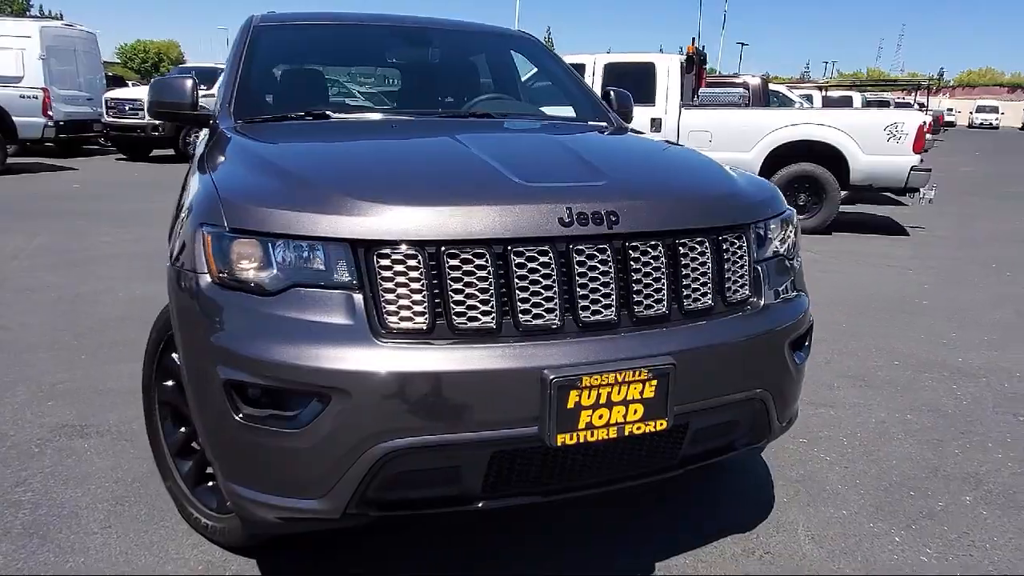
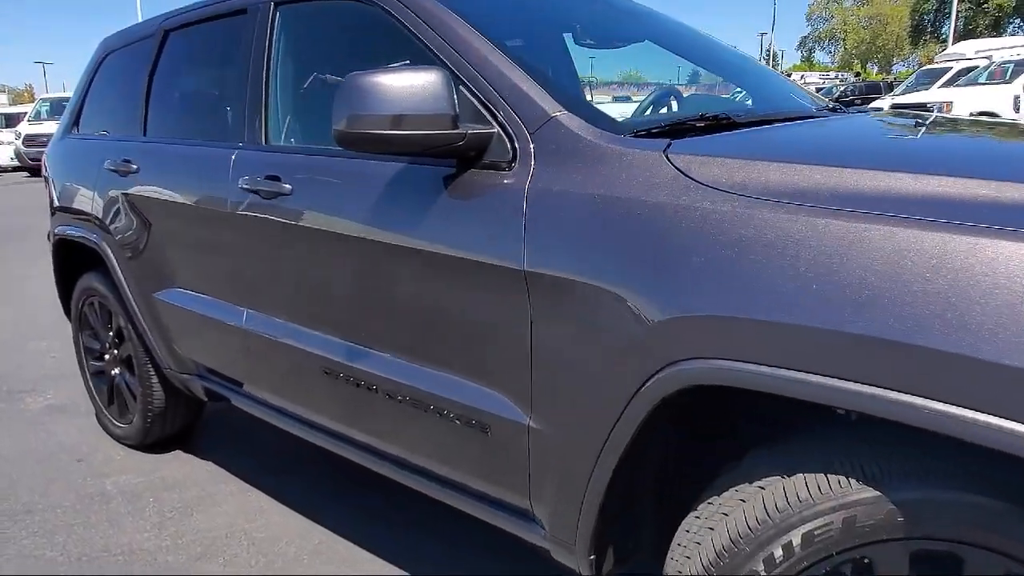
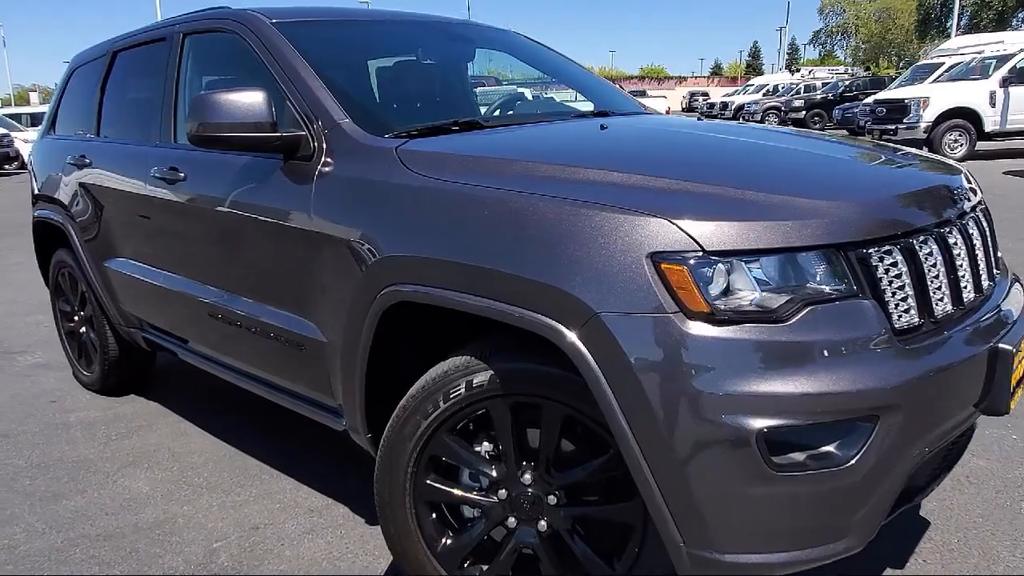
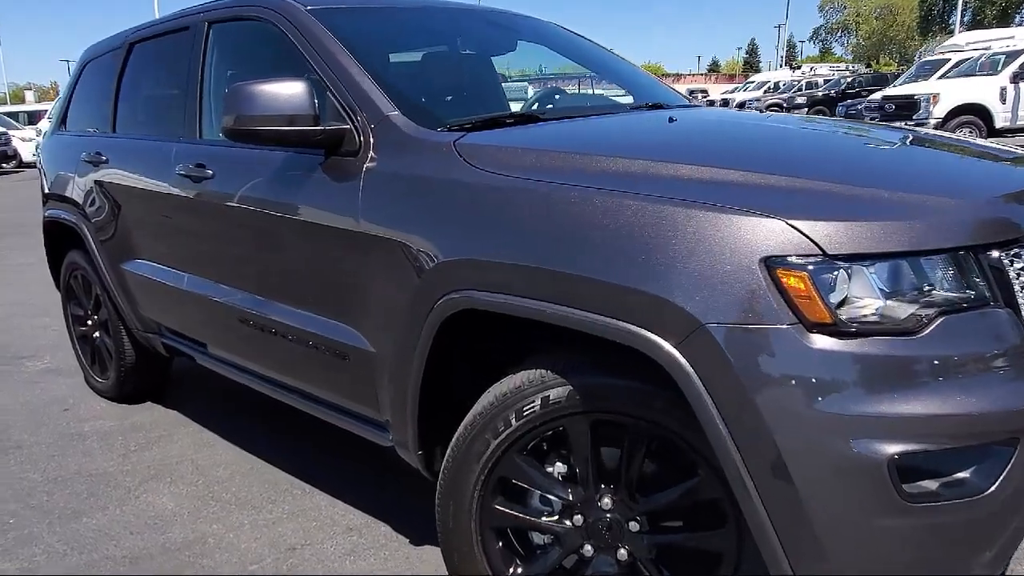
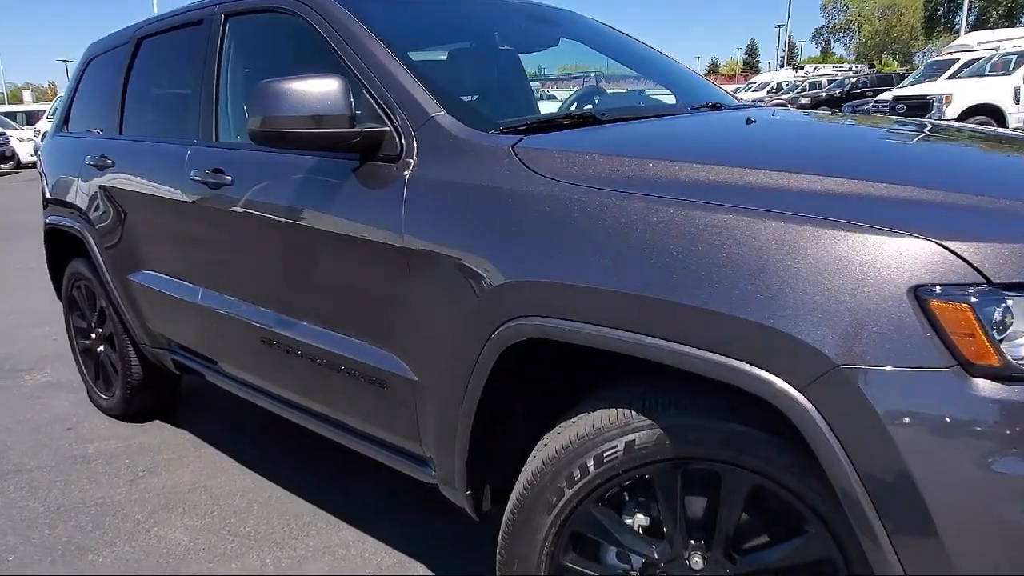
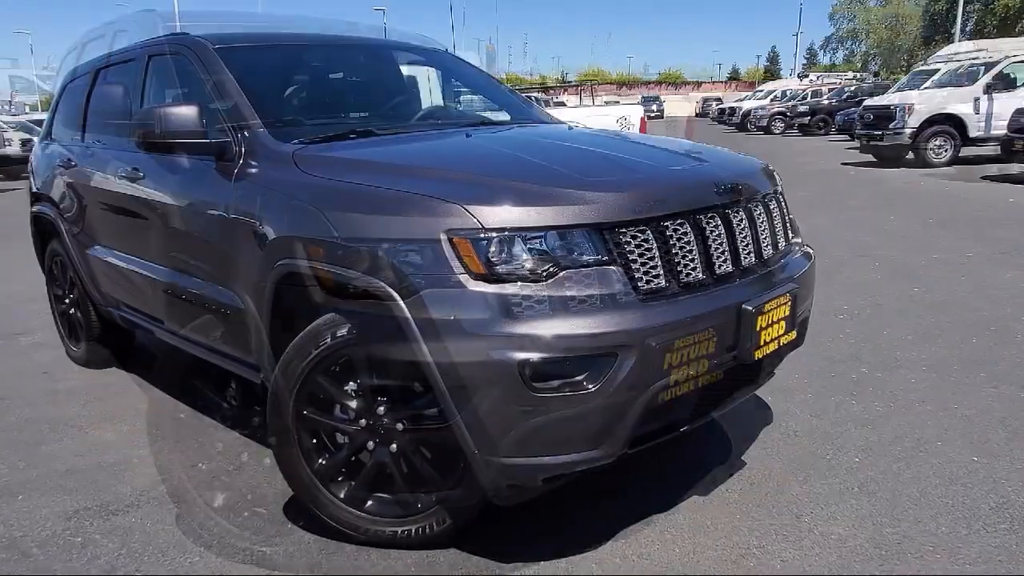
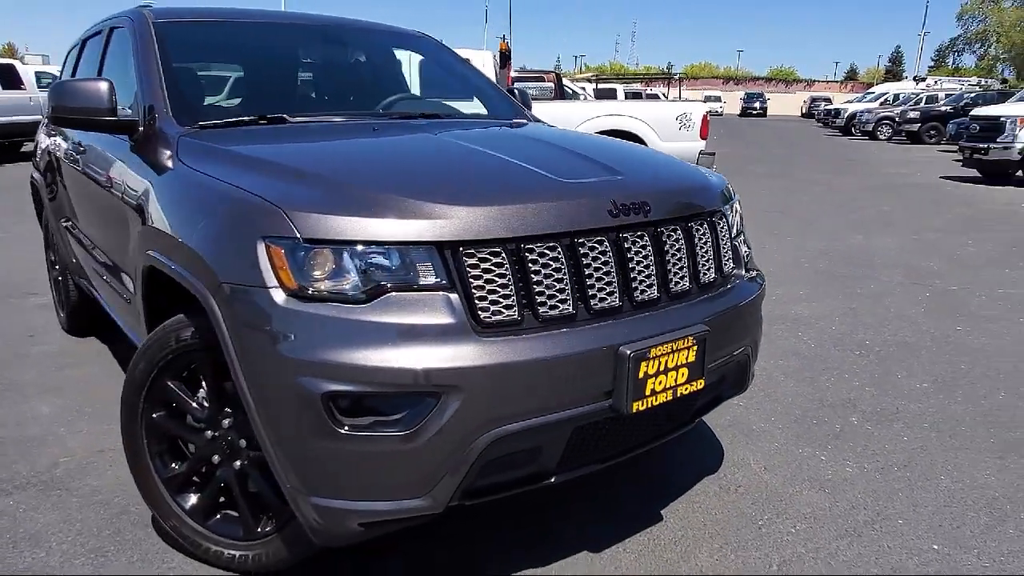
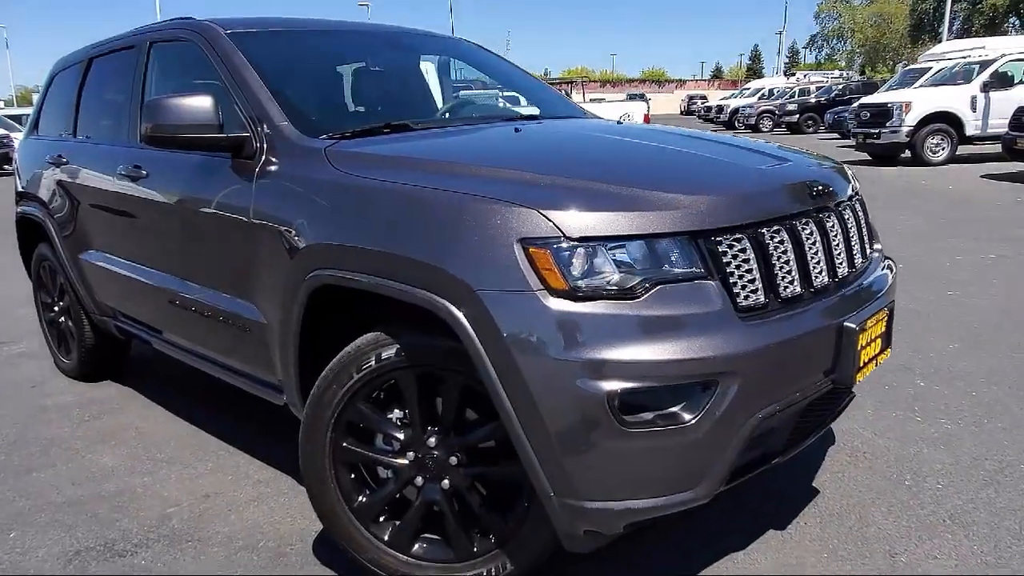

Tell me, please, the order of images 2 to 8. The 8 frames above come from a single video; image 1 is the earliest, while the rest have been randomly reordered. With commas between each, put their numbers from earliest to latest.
7, 6, 8, 3, 4, 5, 2
